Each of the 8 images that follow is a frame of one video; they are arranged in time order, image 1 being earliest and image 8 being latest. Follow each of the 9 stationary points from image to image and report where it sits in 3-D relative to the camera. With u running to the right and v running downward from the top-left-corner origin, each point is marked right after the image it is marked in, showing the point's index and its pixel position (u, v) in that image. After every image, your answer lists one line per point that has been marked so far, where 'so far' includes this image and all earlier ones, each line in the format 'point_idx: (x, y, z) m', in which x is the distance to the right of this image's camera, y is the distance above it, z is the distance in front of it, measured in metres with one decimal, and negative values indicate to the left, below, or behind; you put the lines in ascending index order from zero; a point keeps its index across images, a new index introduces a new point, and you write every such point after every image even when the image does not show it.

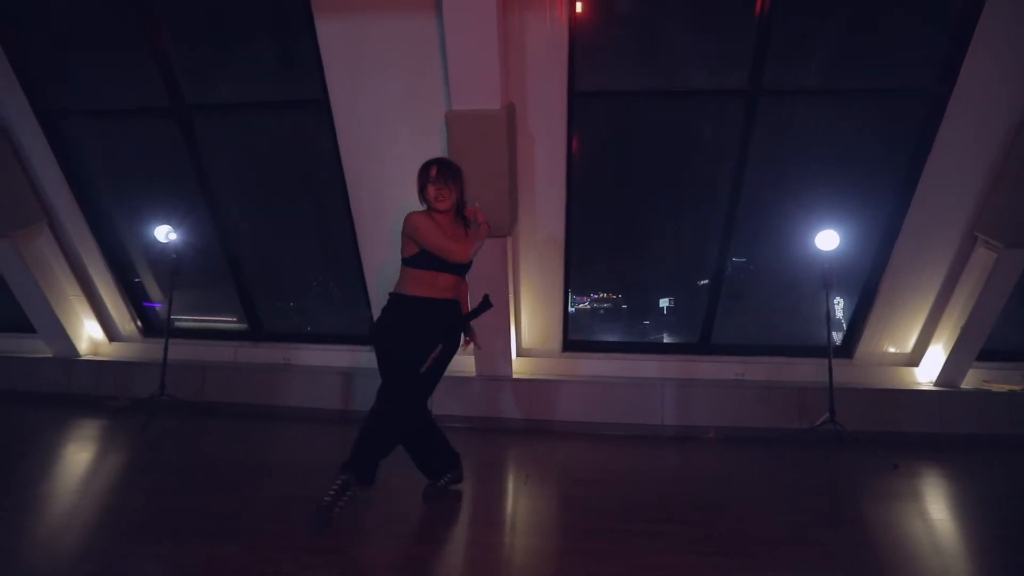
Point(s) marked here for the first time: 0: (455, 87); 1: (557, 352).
0: (-0.4, +1.3, +3.2) m
1: (+0.4, -0.6, +4.4) m
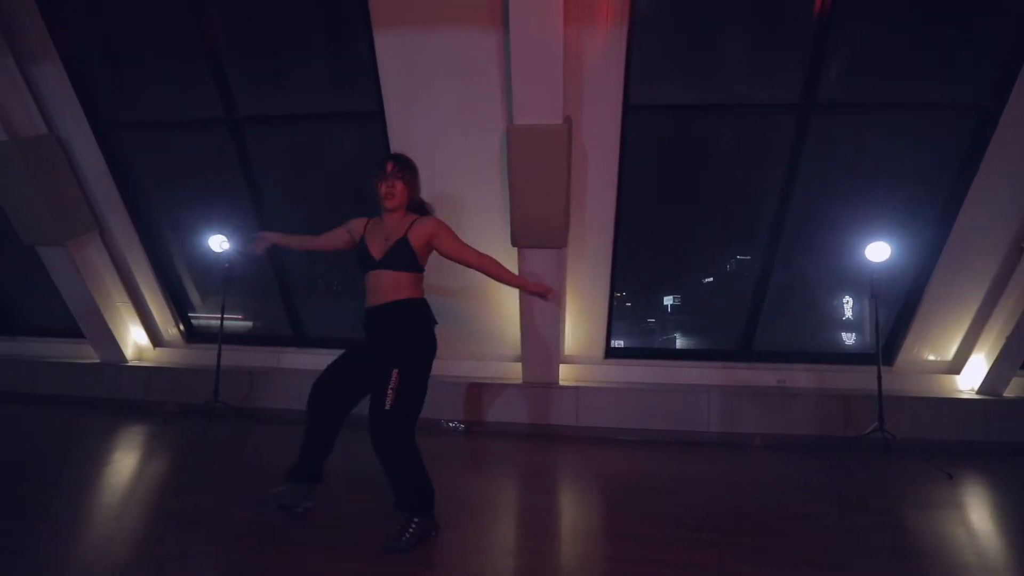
0: (0.0, +1.3, +3.2) m
1: (+0.8, -0.7, +4.4) m
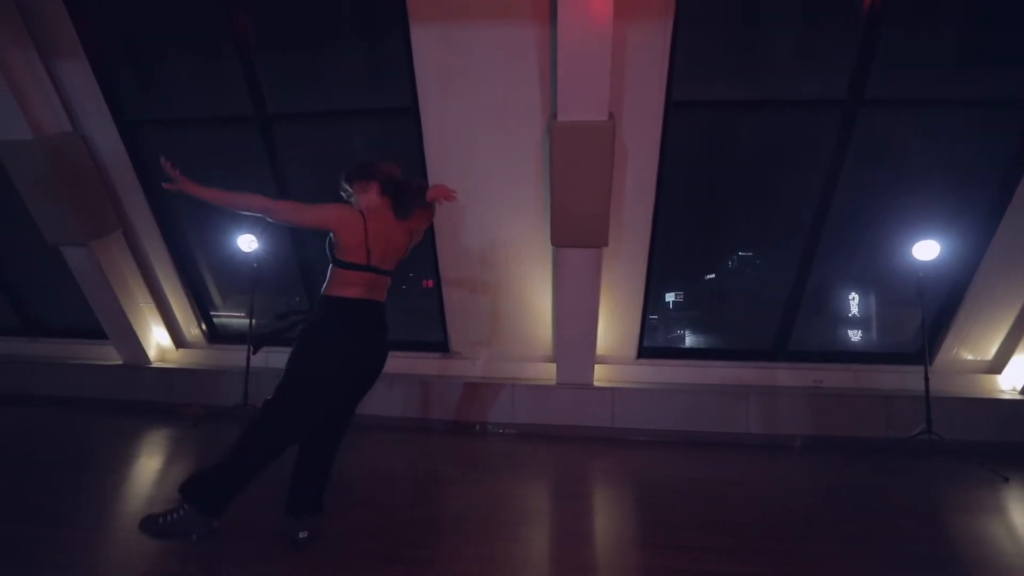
0: (+0.3, +1.3, +3.2) m
1: (+1.1, -0.7, +4.4) m
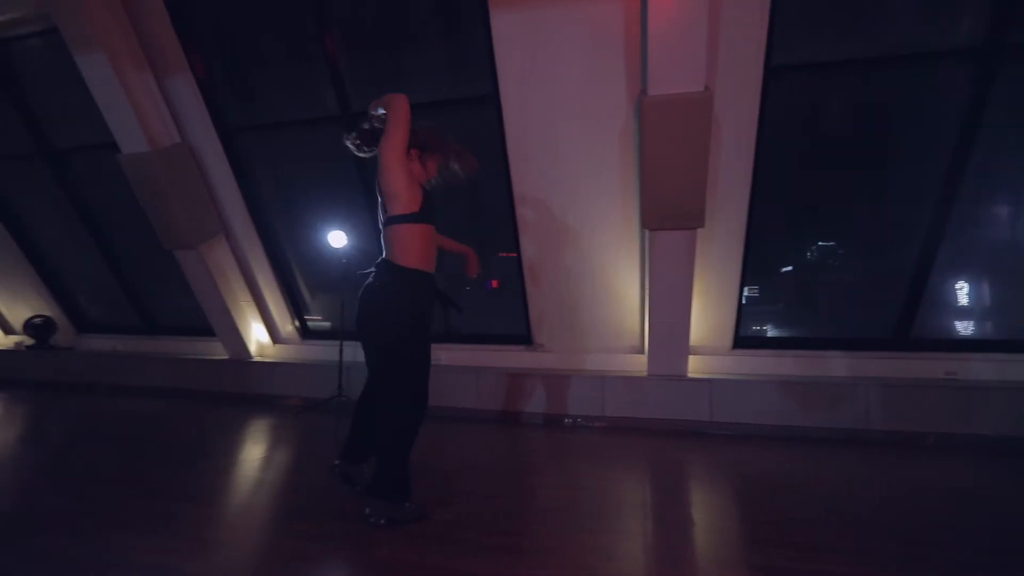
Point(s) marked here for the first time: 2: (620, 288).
0: (+0.9, +1.4, +3.0) m
1: (+1.8, -0.5, +4.1) m
2: (+0.9, 0.0, +4.1) m
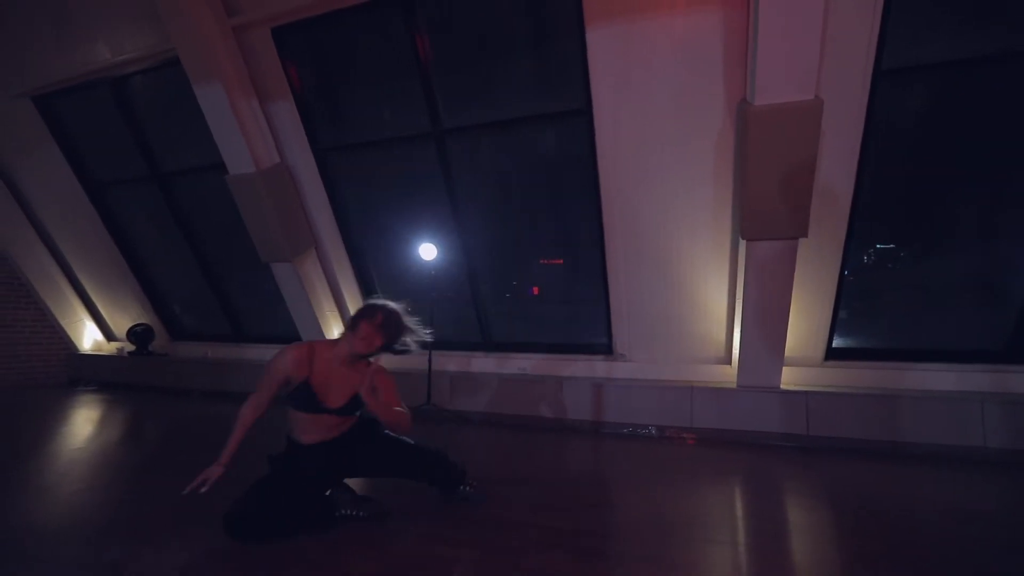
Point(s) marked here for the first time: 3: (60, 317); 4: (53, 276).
0: (+1.5, +1.3, +3.0) m
1: (+2.6, -0.6, +4.0) m
2: (+1.7, -0.1, +4.1) m
3: (-6.3, -0.4, +6.6) m
4: (-6.2, +0.2, +6.4) m
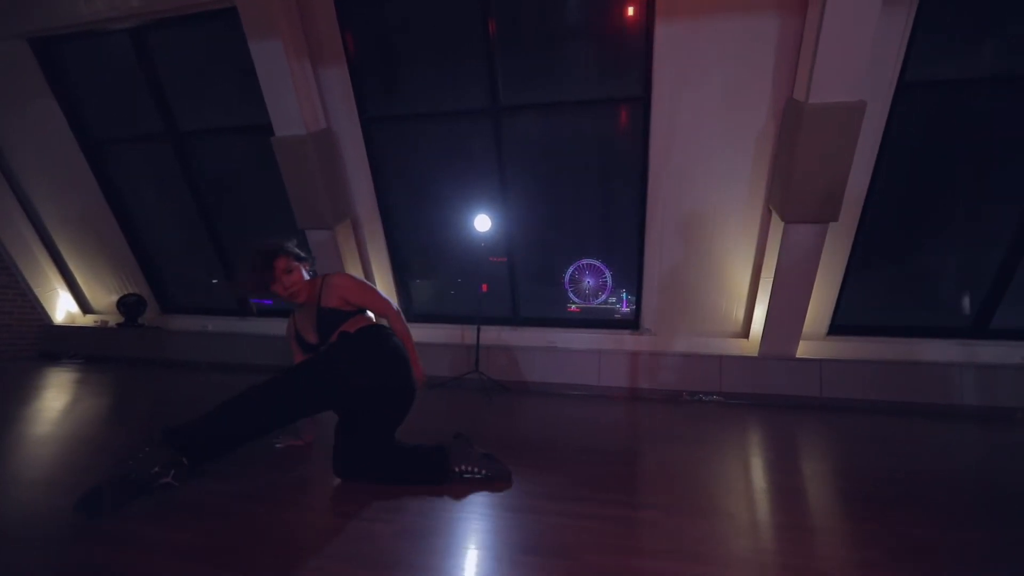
0: (+2.2, +1.5, +3.4) m
1: (+3.0, -0.5, +4.6) m
2: (+2.1, +0.1, +4.5) m
3: (-6.1, 0.0, +6.1) m
4: (-6.0, +0.6, +5.9) m
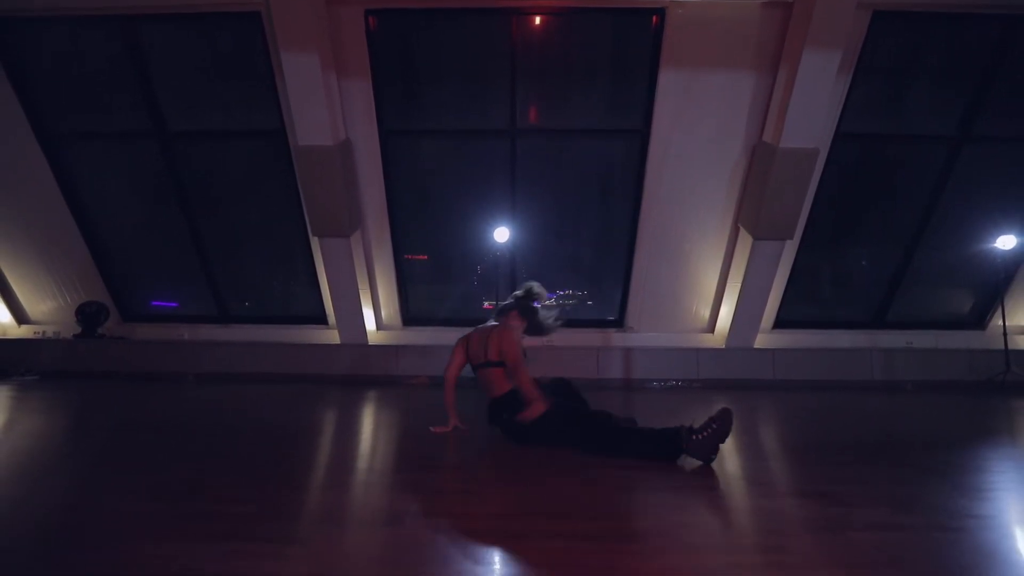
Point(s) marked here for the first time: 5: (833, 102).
0: (+2.4, +1.4, +4.3) m
1: (+3.1, -0.5, +5.6) m
2: (+2.2, +0.1, +5.4) m
3: (-6.2, -0.1, +5.3) m
4: (-6.1, +0.5, +5.2) m
5: (+3.0, +1.7, +4.5) m
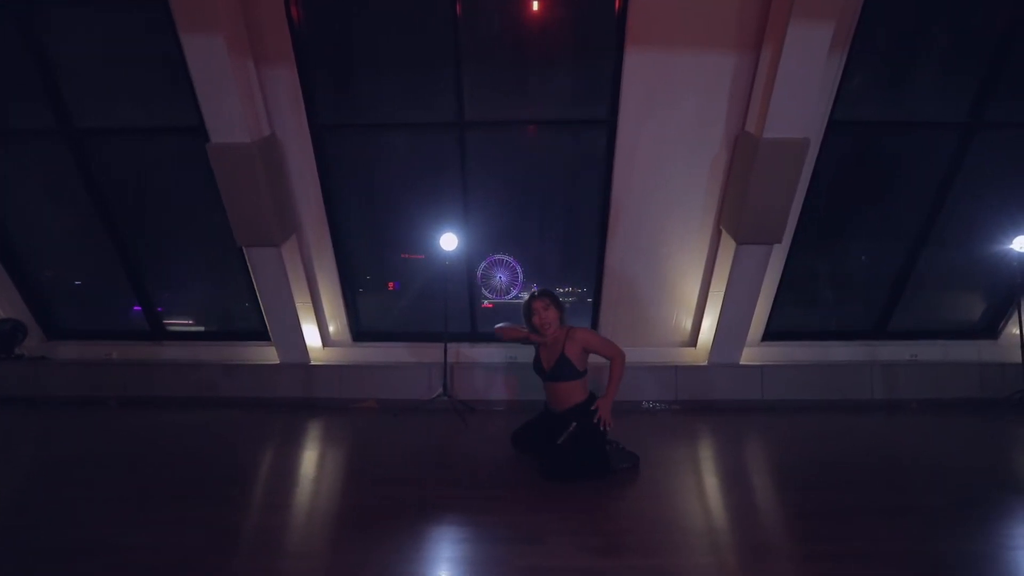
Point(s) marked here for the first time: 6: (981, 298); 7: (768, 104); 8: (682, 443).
0: (+2.0, +1.3, +3.7) m
1: (+2.6, -0.6, +5.0) m
2: (+1.8, 0.0, +4.8) m
3: (-6.6, -0.2, +4.8) m
4: (-6.5, +0.3, +4.6) m
5: (+2.6, +1.7, +4.0) m
6: (+5.0, -0.1, +5.0) m
7: (+2.0, +1.4, +3.7) m
8: (+1.6, -1.3, +4.1) m
